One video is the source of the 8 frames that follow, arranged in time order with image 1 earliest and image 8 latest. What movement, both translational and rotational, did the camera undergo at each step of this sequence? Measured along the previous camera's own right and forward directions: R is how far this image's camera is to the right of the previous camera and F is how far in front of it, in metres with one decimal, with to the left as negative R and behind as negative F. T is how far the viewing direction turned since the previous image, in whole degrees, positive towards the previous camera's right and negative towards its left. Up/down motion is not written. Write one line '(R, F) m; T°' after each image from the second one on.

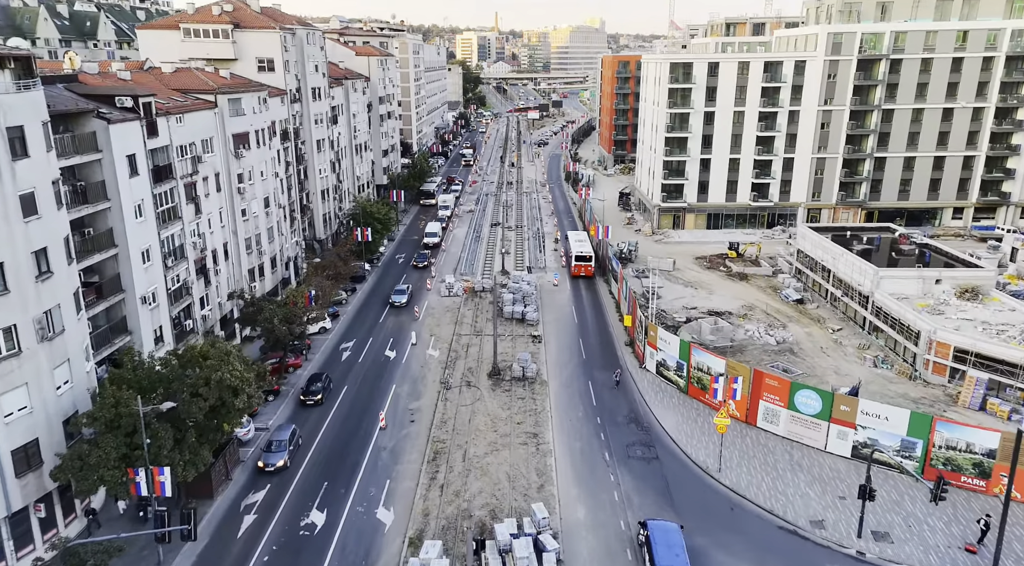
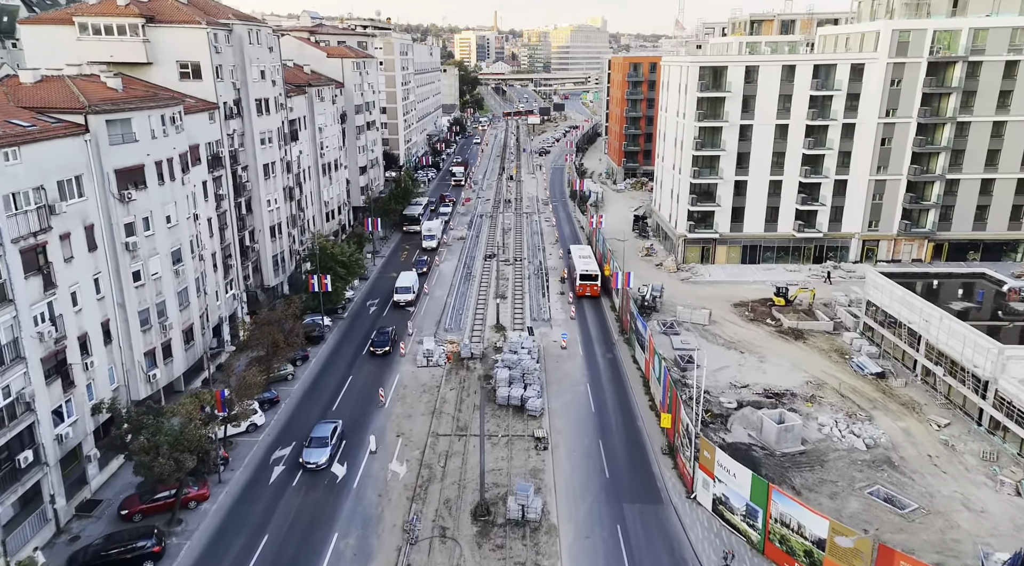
(+0.2, +15.1) m; 0°
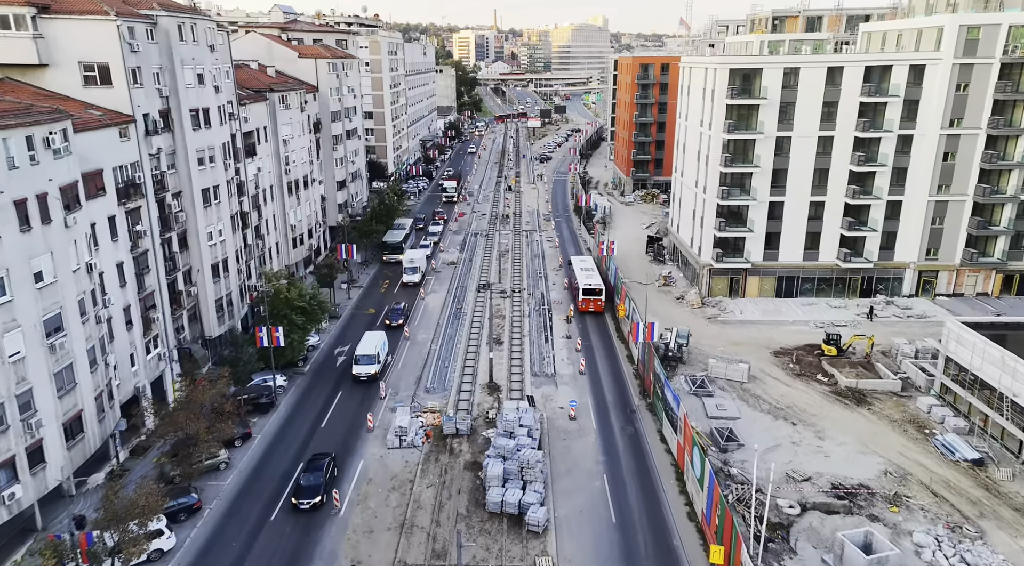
(+0.2, +11.1) m; 0°
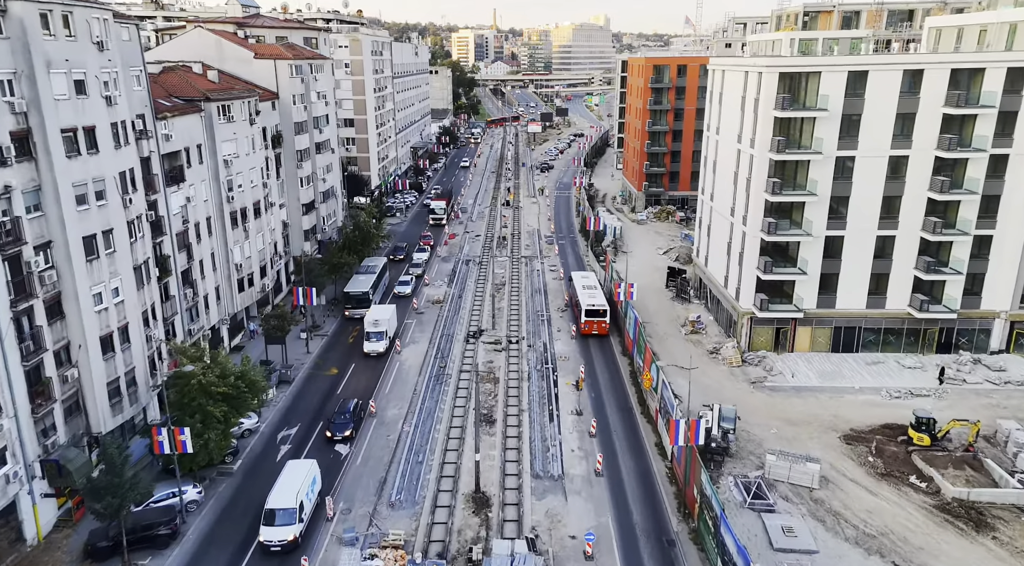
(+0.3, +12.7) m; 0°
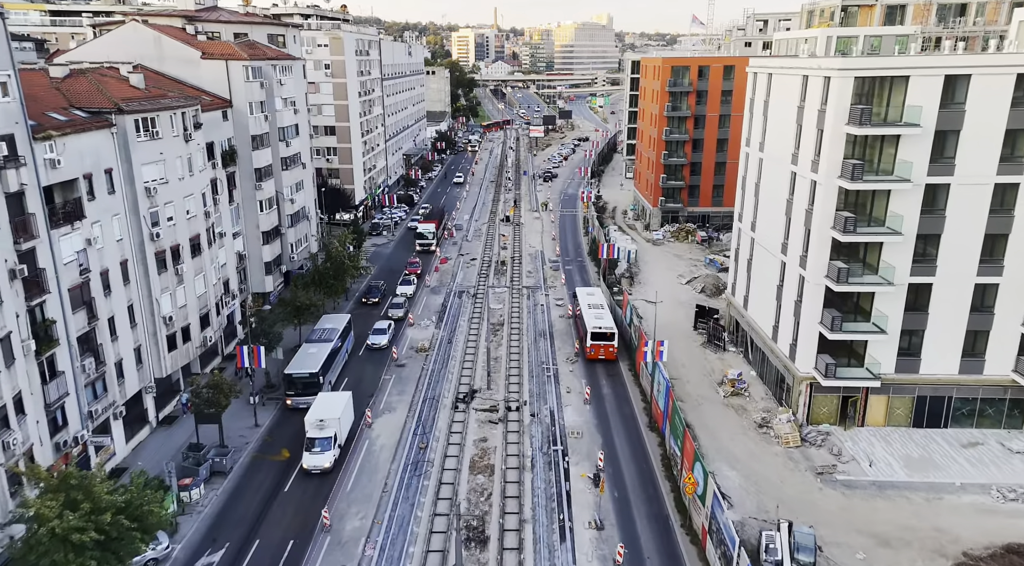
(+0.1, +11.3) m; 0°
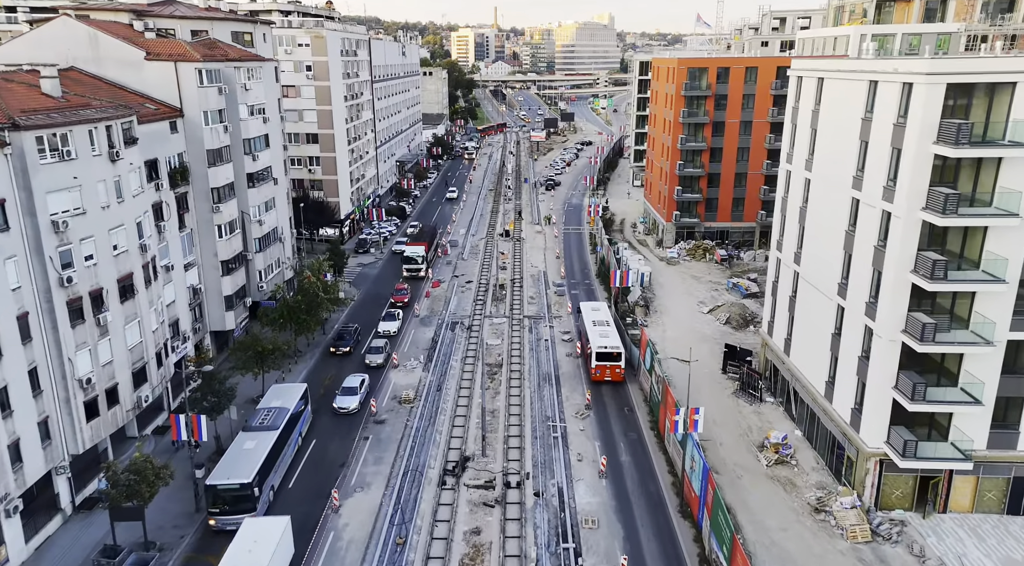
(0.0, +8.4) m; 0°
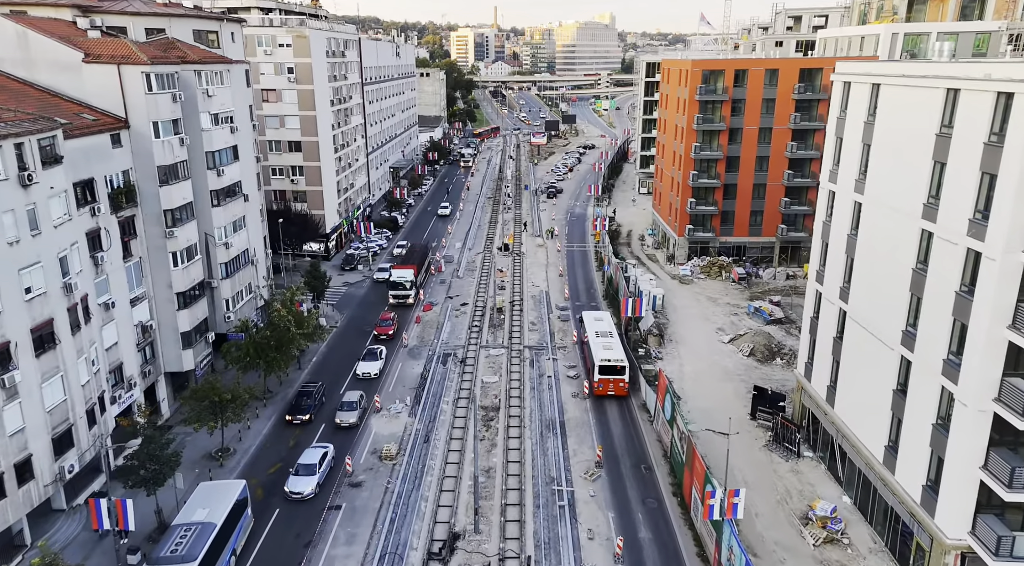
(+0.1, +6.7) m; 0°
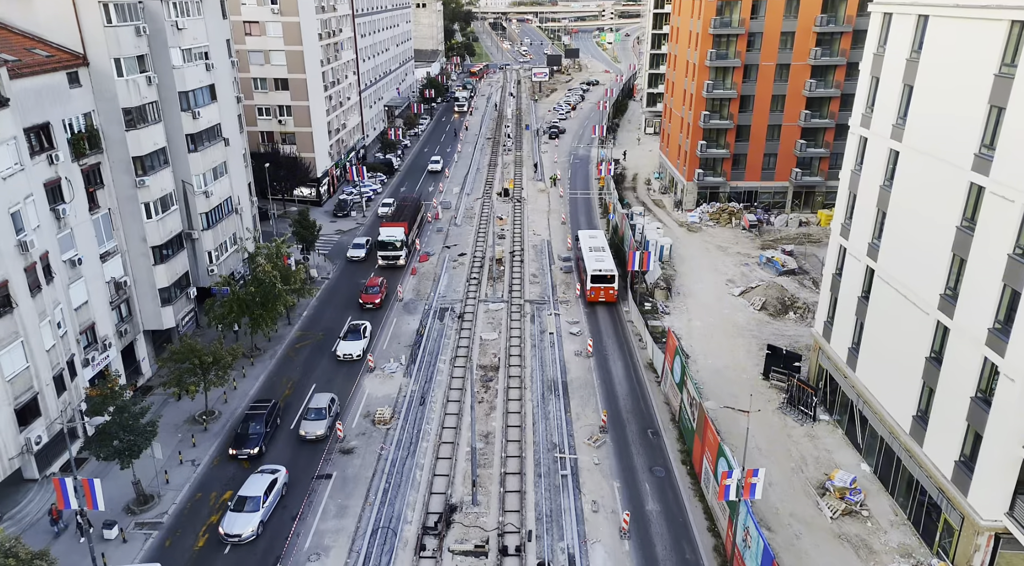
(0.0, +3.0) m; 0°
